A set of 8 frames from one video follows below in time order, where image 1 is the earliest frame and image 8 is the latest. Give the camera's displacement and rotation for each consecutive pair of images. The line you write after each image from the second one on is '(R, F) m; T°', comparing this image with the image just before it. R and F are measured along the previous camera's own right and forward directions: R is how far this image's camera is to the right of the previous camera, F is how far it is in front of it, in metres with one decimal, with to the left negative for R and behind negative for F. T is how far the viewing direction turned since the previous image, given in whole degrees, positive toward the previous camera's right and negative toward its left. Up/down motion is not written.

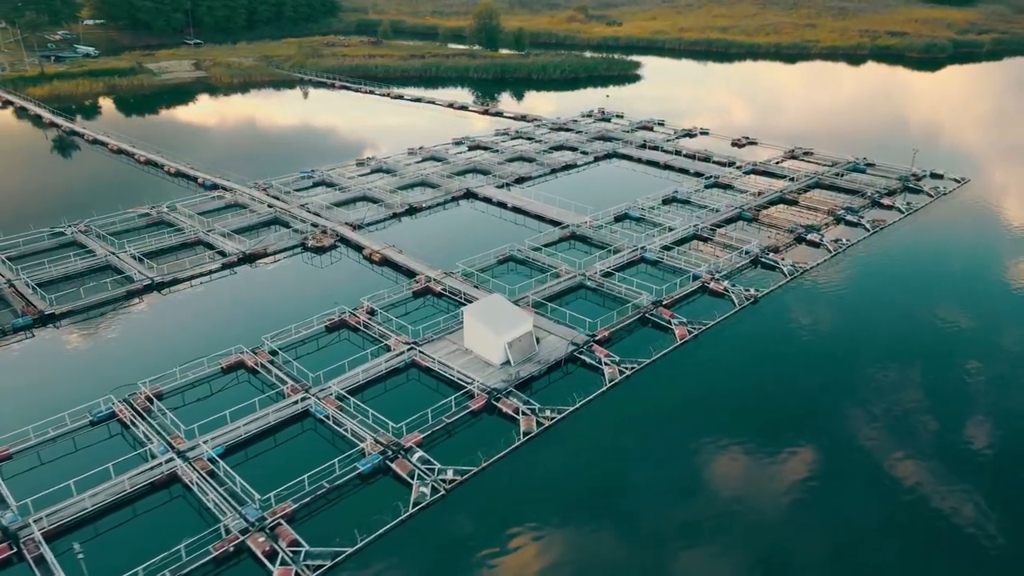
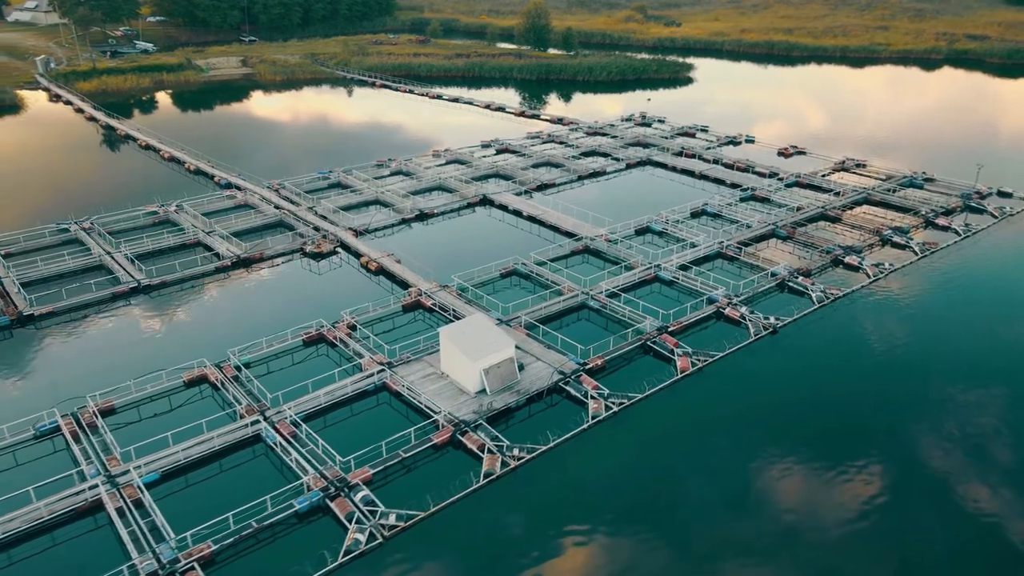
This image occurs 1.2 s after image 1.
(+2.6, +2.4) m; -5°
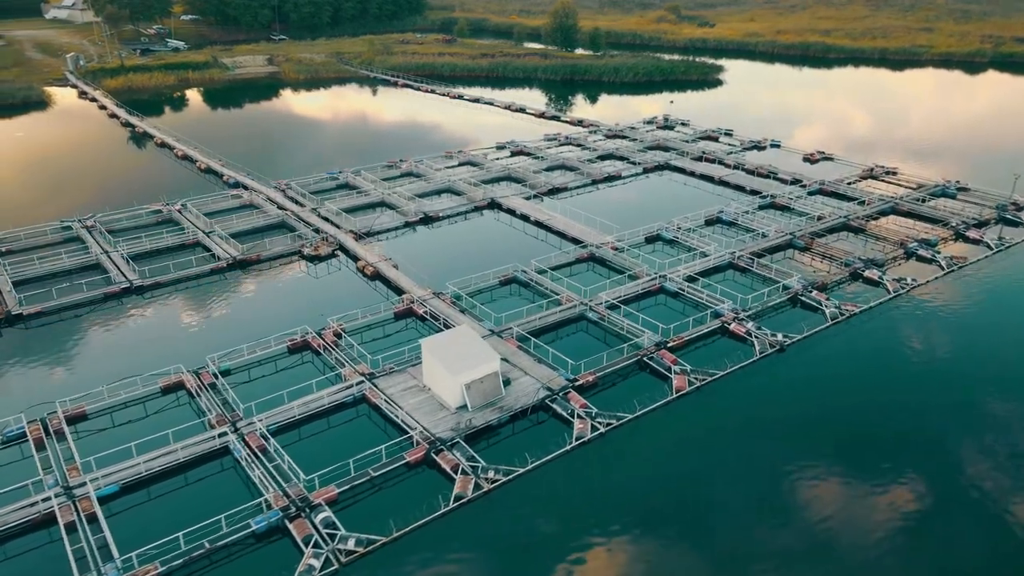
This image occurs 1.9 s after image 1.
(+1.5, +1.2) m; -3°
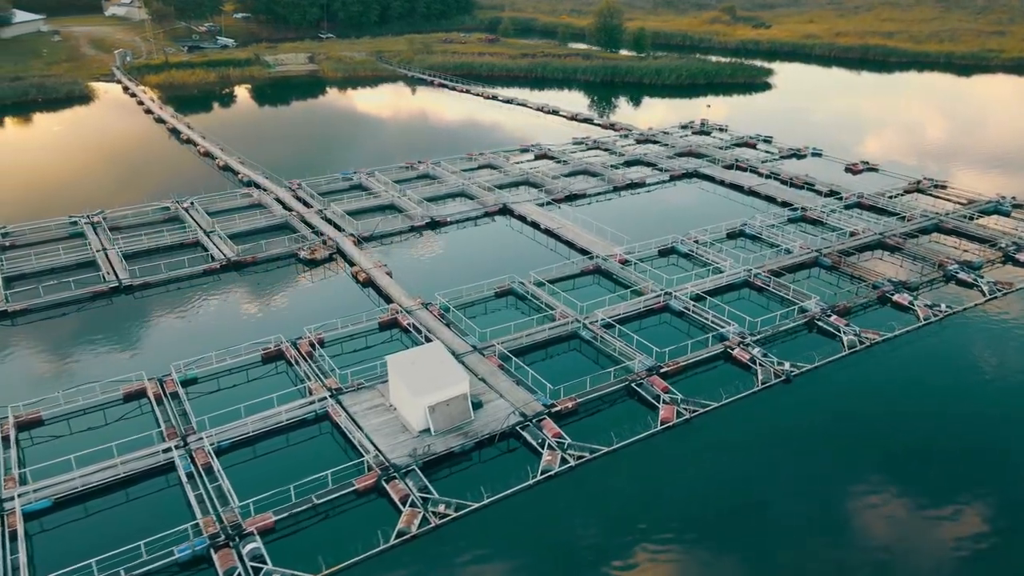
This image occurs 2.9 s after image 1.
(+2.4, +1.8) m; -4°
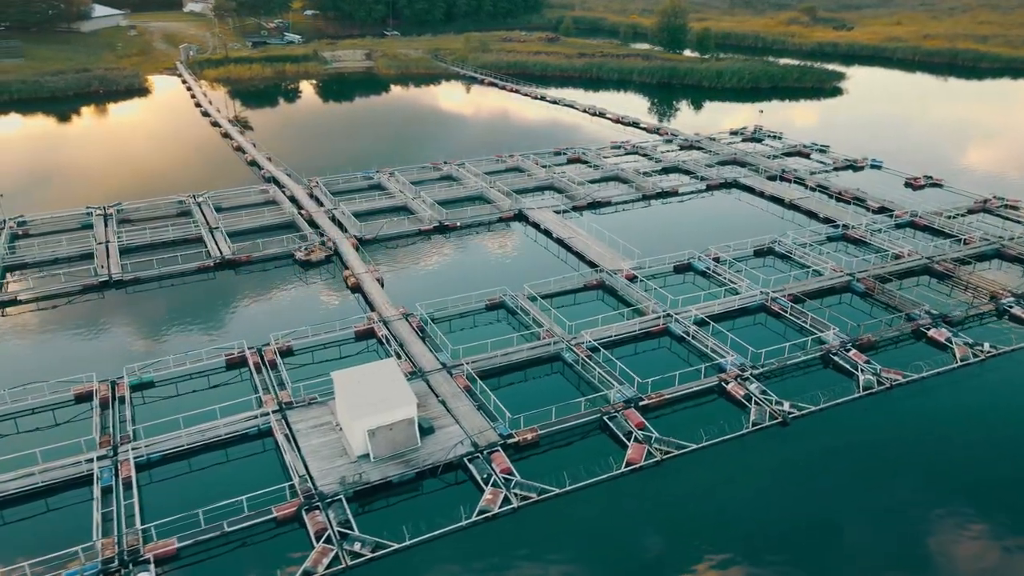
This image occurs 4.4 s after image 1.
(+3.2, +2.1) m; -6°
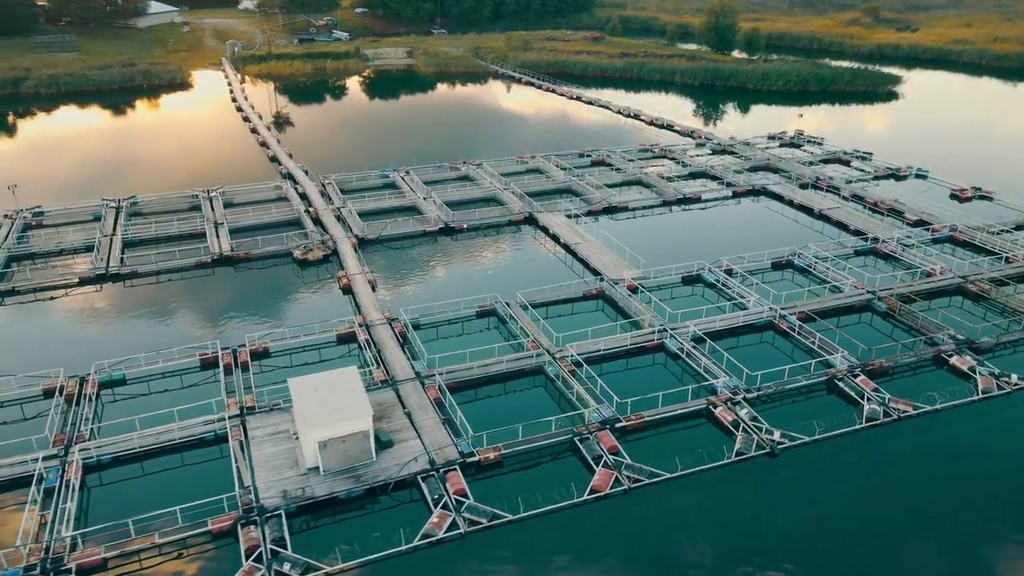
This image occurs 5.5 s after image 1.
(+2.3, +1.3) m; -4°
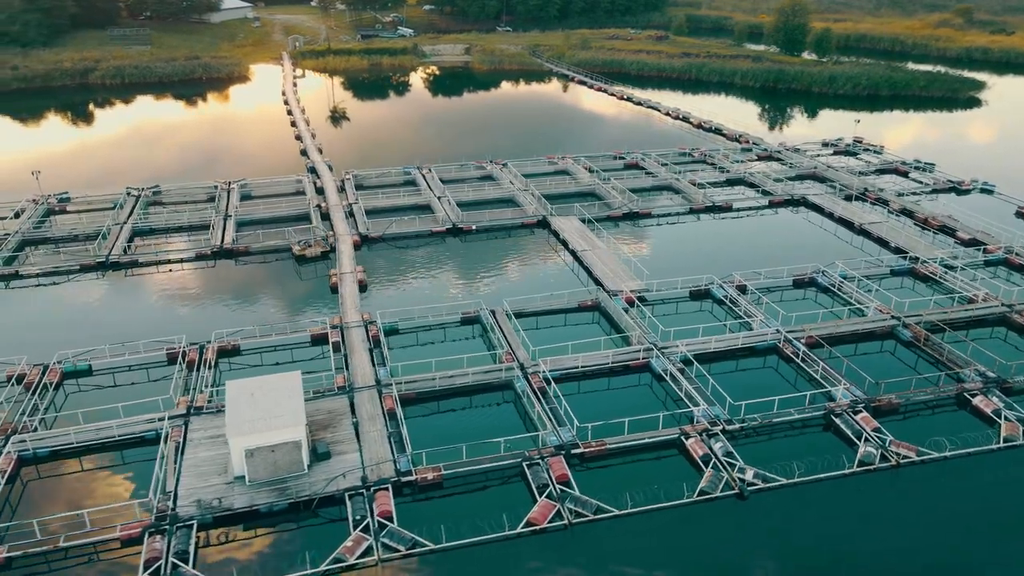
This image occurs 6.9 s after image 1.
(+3.1, +1.6) m; -6°
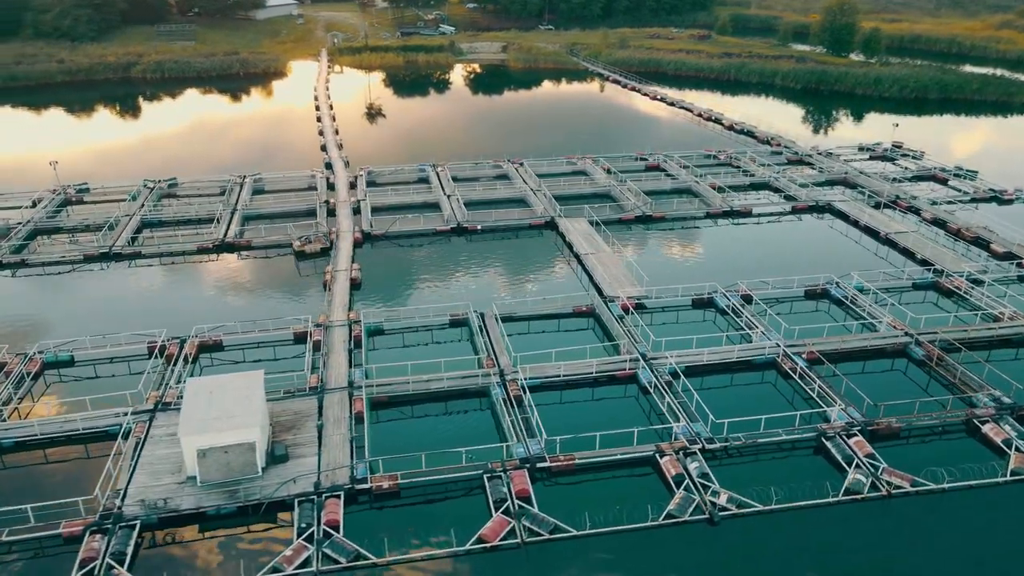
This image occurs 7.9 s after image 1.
(+2.0, +0.9) m; -4°
